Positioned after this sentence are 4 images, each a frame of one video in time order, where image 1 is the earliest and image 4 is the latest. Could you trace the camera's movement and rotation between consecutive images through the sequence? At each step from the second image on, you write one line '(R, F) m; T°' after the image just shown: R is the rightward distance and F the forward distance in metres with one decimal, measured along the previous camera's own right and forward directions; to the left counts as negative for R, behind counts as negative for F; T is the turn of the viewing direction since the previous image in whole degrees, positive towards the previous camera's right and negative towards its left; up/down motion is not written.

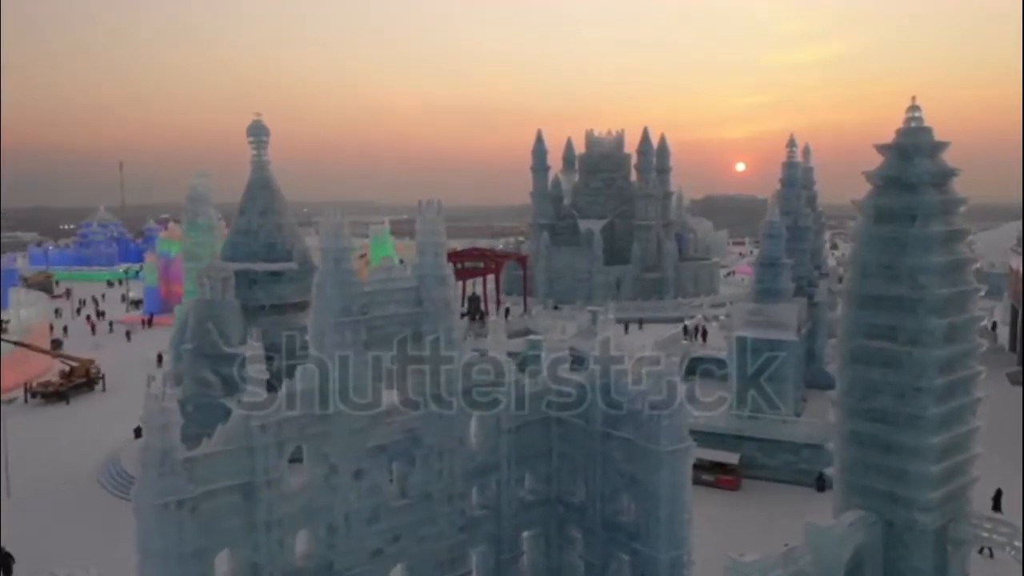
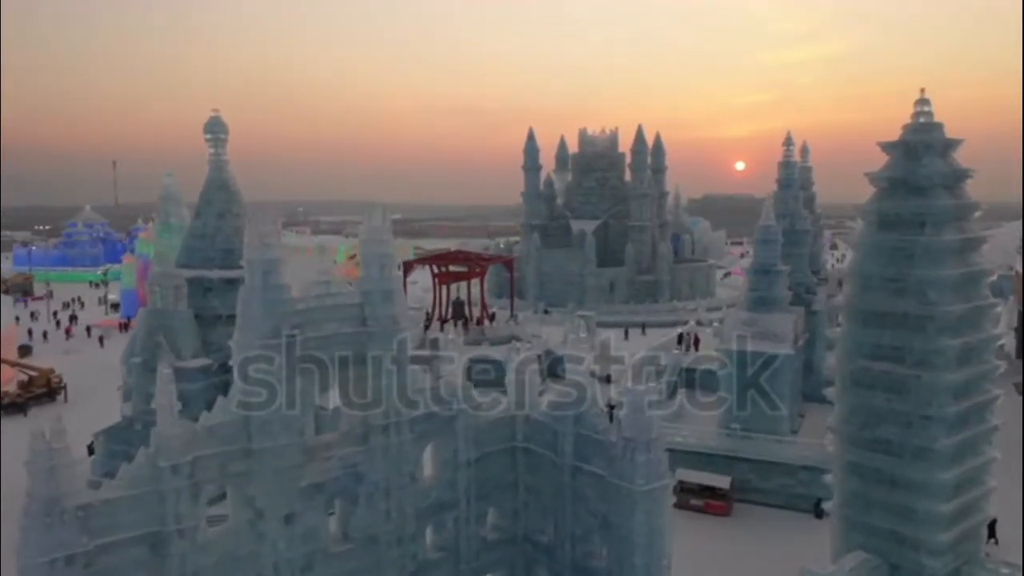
(+0.5, +1.3) m; 0°
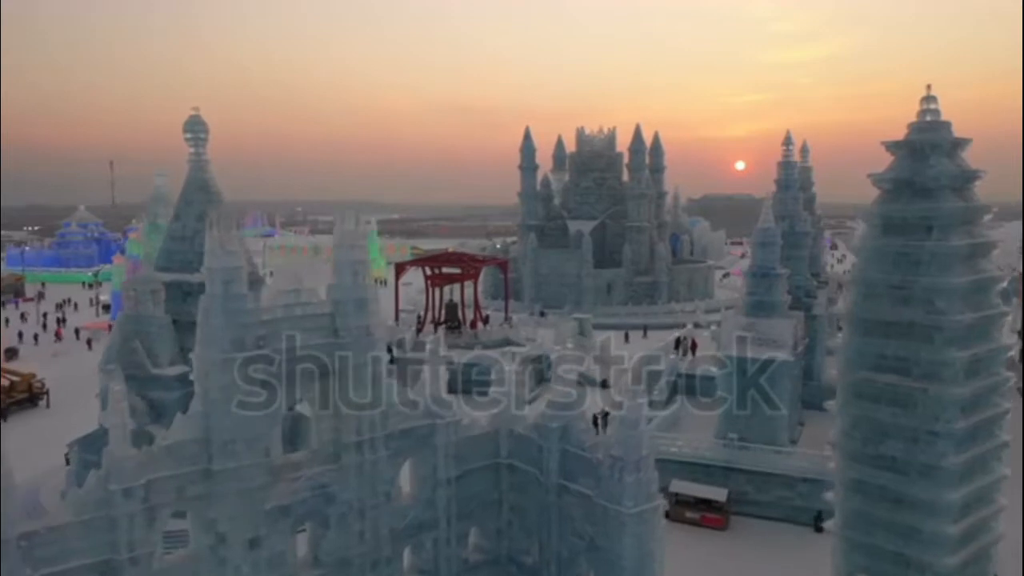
(+0.2, +0.6) m; 0°
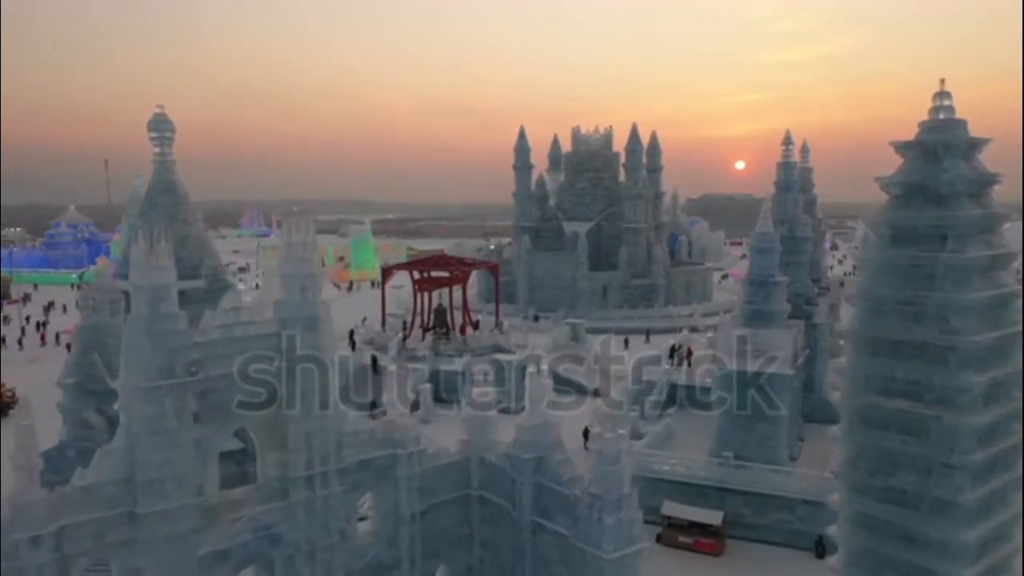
(+0.3, +1.0) m; 0°
